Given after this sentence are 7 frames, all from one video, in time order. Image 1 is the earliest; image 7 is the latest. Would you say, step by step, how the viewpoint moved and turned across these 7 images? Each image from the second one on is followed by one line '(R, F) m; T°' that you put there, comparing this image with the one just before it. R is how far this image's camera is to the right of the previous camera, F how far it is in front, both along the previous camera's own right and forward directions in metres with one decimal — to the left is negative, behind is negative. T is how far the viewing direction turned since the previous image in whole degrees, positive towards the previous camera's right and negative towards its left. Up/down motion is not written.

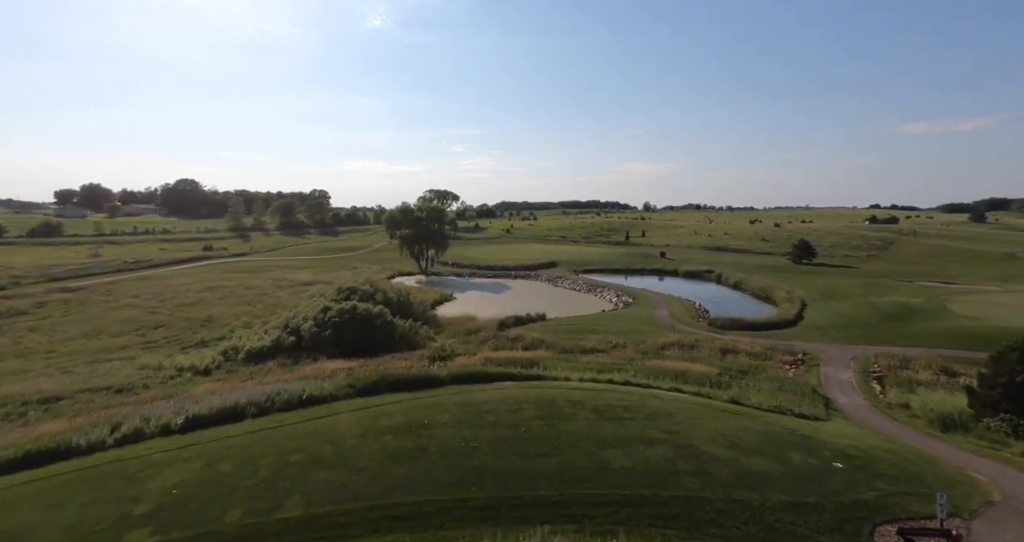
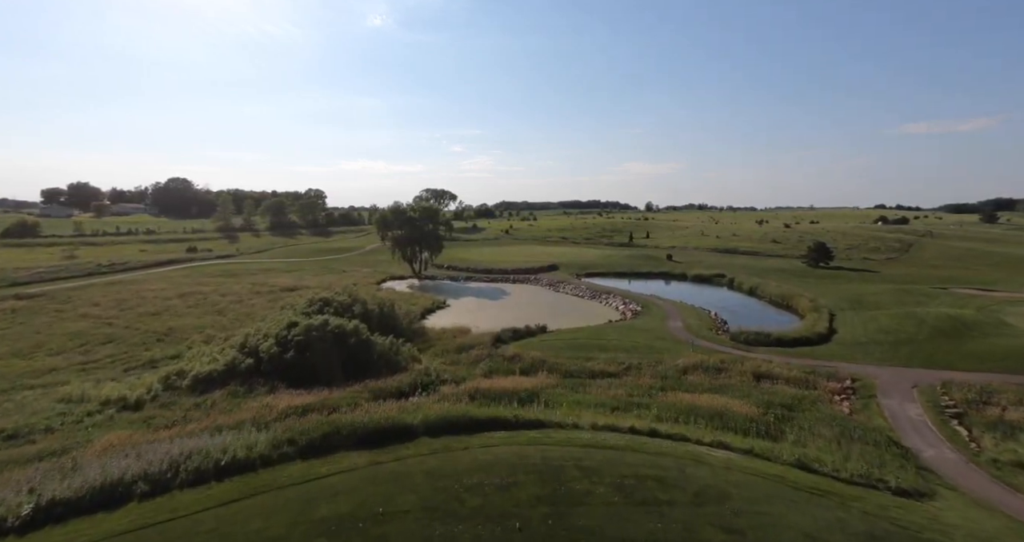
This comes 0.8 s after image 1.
(+0.2, +3.7) m; 0°
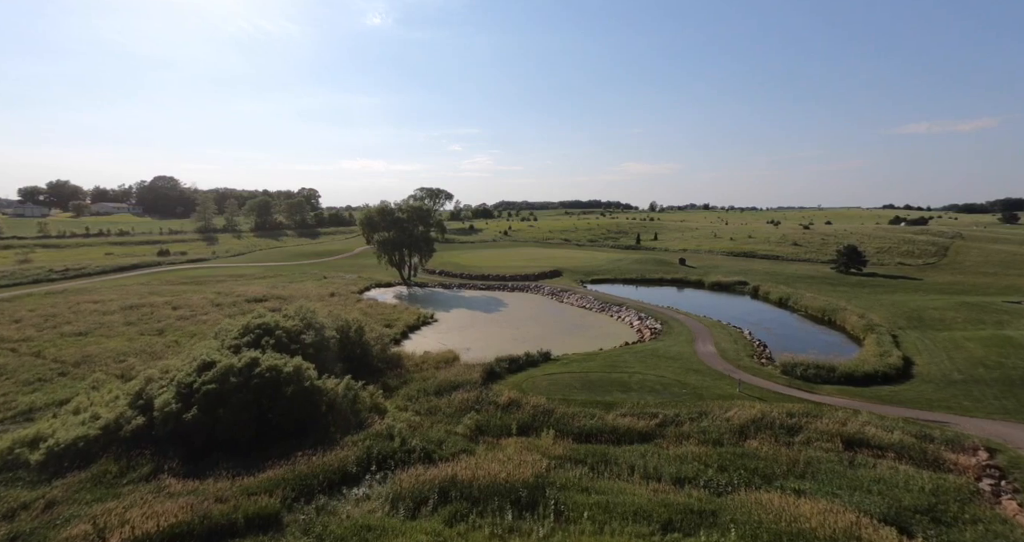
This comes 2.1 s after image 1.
(+0.2, +6.0) m; 0°
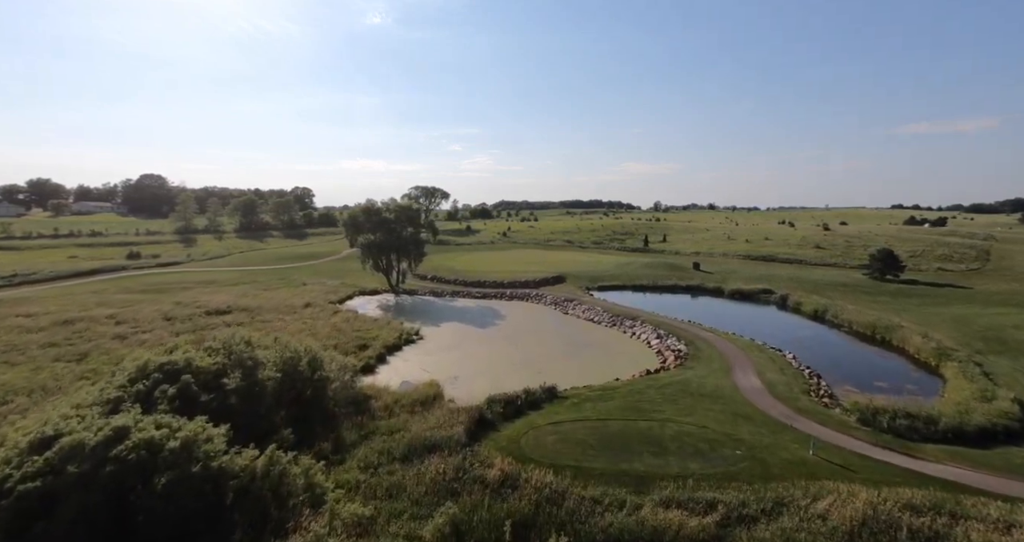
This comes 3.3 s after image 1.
(+0.2, +5.4) m; 0°
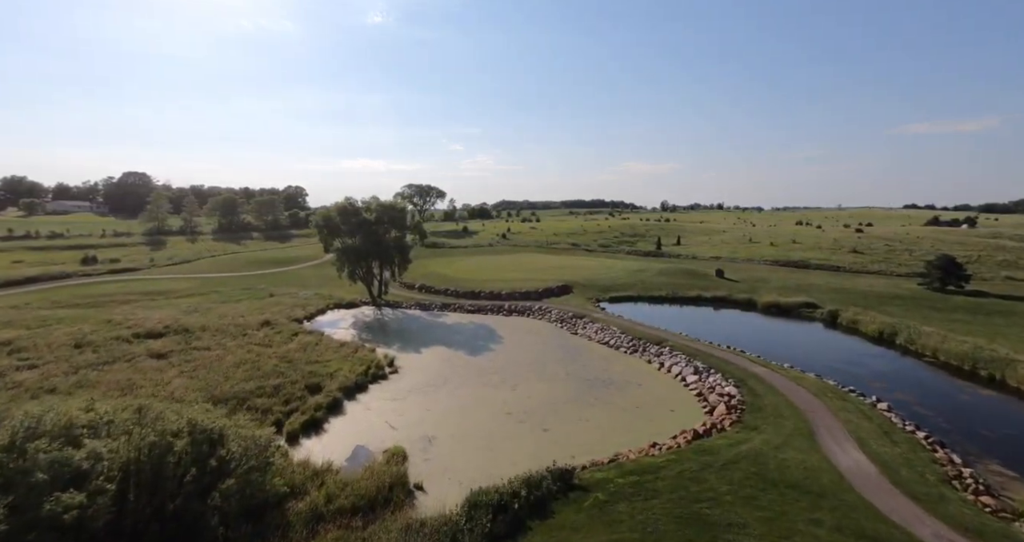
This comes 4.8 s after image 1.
(+0.2, +7.1) m; 0°
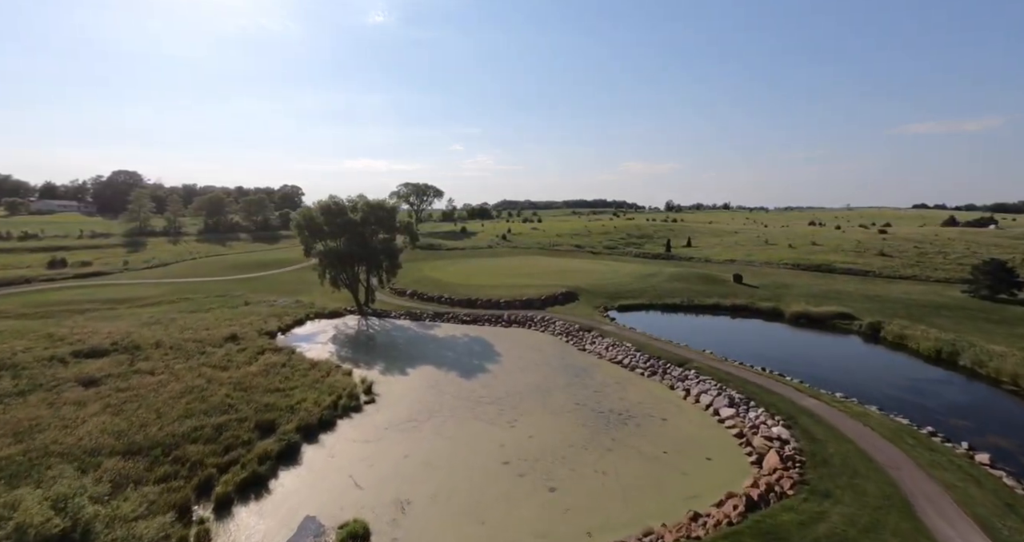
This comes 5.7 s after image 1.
(+0.1, +4.3) m; 0°
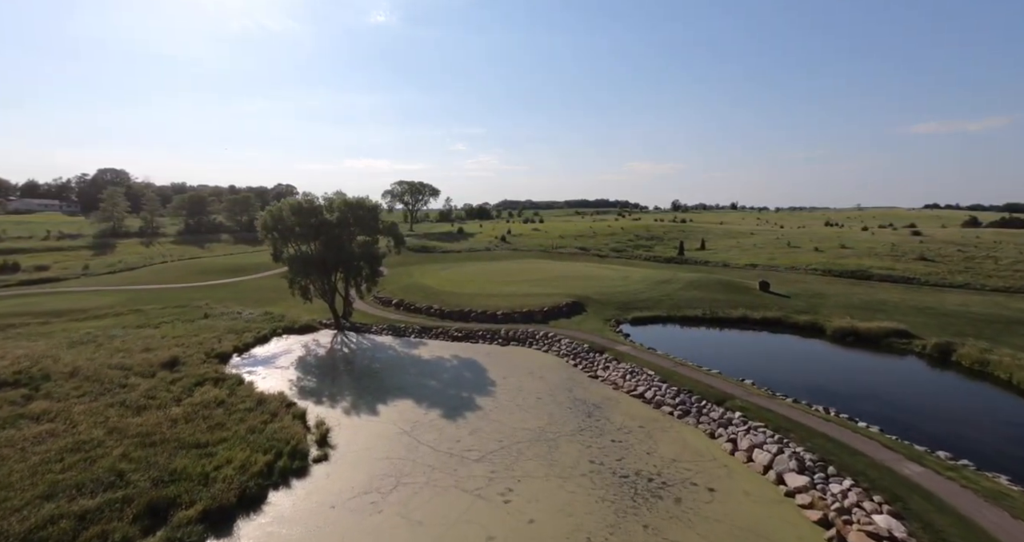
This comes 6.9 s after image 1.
(+0.2, +5.4) m; 0°
